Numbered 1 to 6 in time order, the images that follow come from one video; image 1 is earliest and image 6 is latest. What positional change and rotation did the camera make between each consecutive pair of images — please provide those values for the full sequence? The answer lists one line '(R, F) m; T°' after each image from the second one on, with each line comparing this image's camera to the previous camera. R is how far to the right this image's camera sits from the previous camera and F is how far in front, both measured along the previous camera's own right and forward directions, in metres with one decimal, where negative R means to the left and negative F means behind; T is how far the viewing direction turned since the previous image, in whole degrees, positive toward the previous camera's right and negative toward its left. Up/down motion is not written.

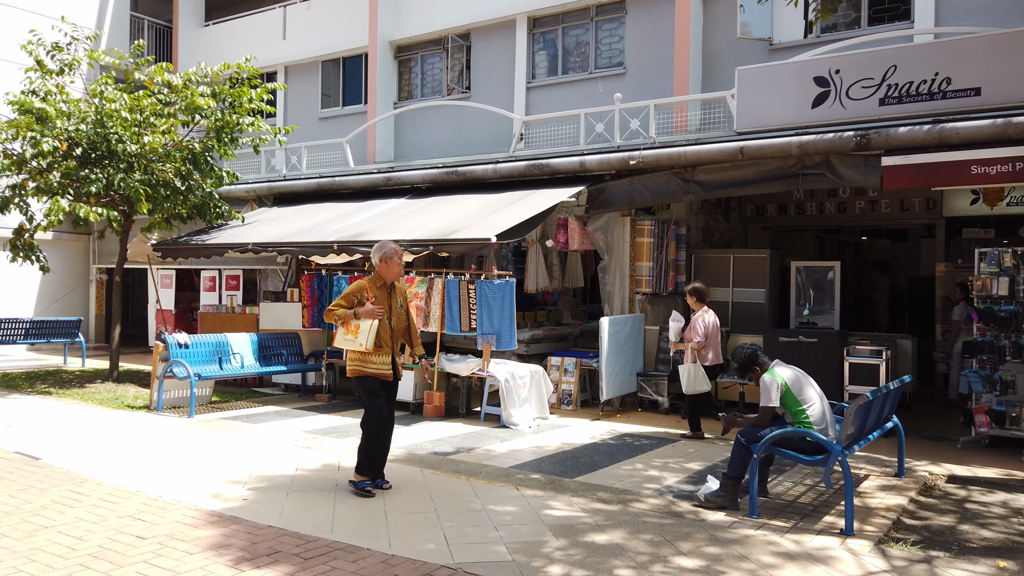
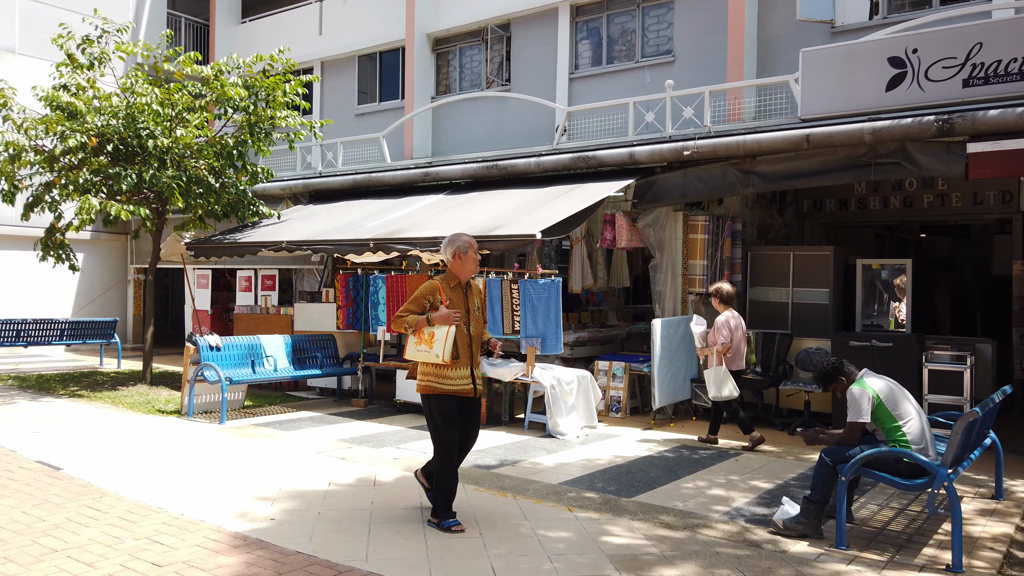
(-0.1, +0.6) m; -3°
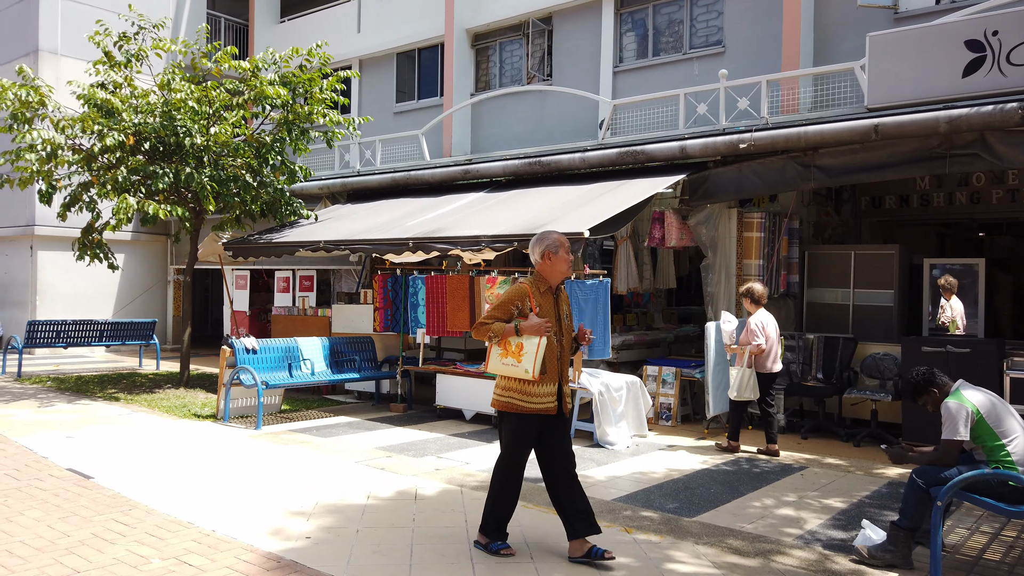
(-0.1, +0.4) m; -3°
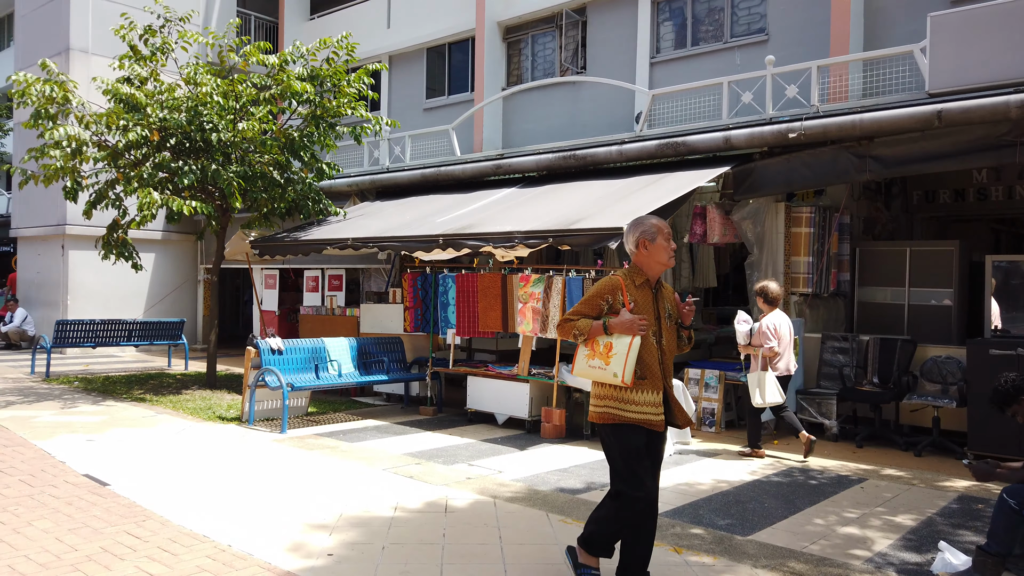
(0.0, +0.4) m; -2°
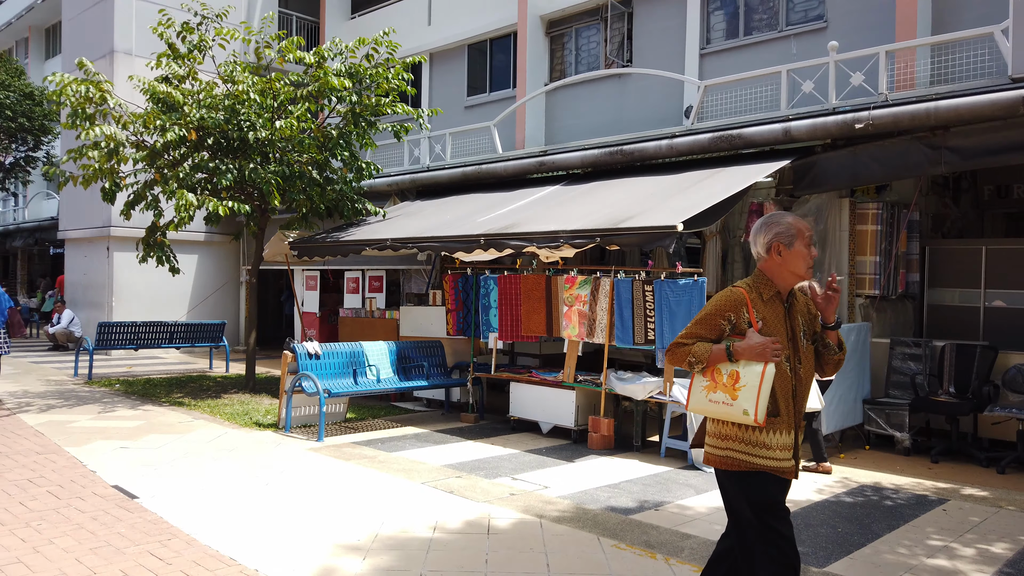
(0.0, +0.4) m; -3°
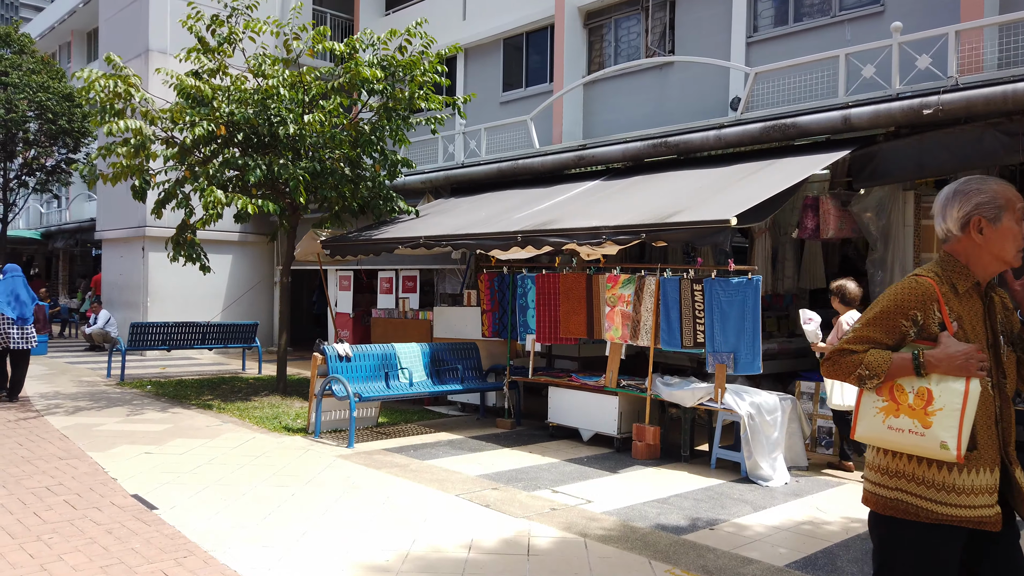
(0.0, +0.4) m; -3°
